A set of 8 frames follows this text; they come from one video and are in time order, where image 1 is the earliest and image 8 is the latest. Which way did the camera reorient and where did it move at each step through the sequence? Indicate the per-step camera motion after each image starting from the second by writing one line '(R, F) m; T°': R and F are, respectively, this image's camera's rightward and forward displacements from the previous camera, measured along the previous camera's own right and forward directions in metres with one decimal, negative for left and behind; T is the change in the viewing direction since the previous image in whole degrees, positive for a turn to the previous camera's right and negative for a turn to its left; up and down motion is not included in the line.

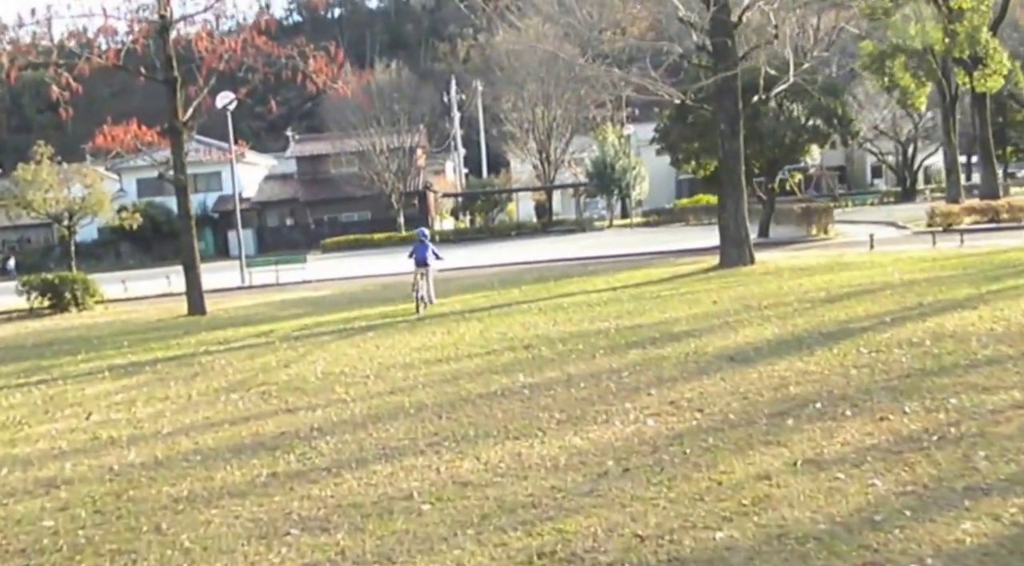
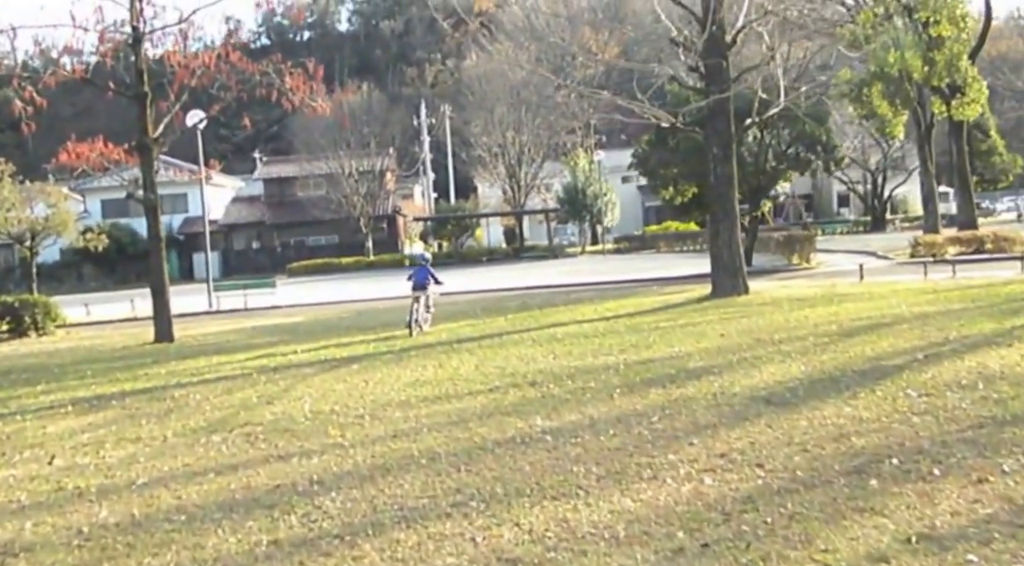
(-0.3, +0.9) m; +2°
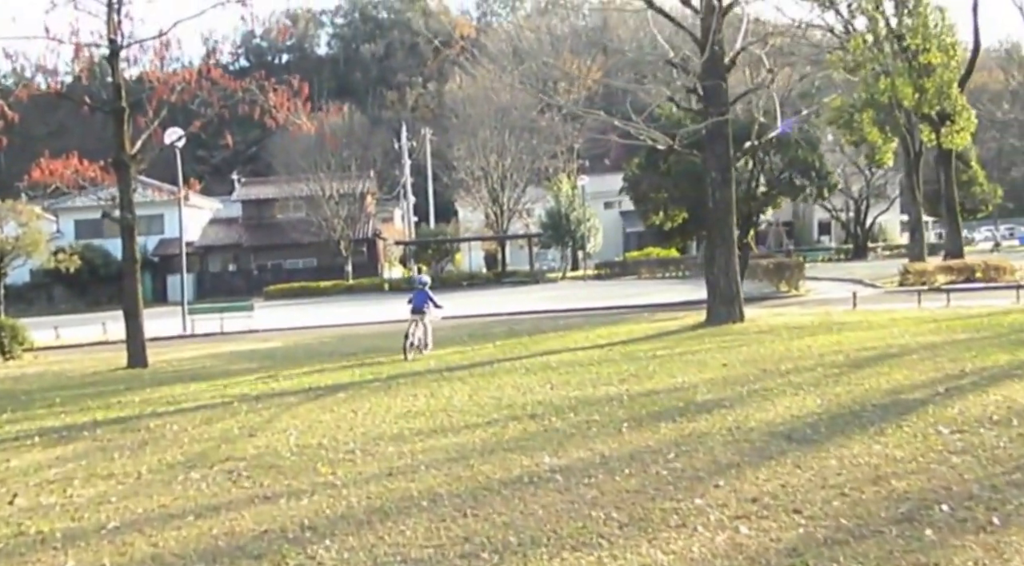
(-0.2, +0.6) m; +1°
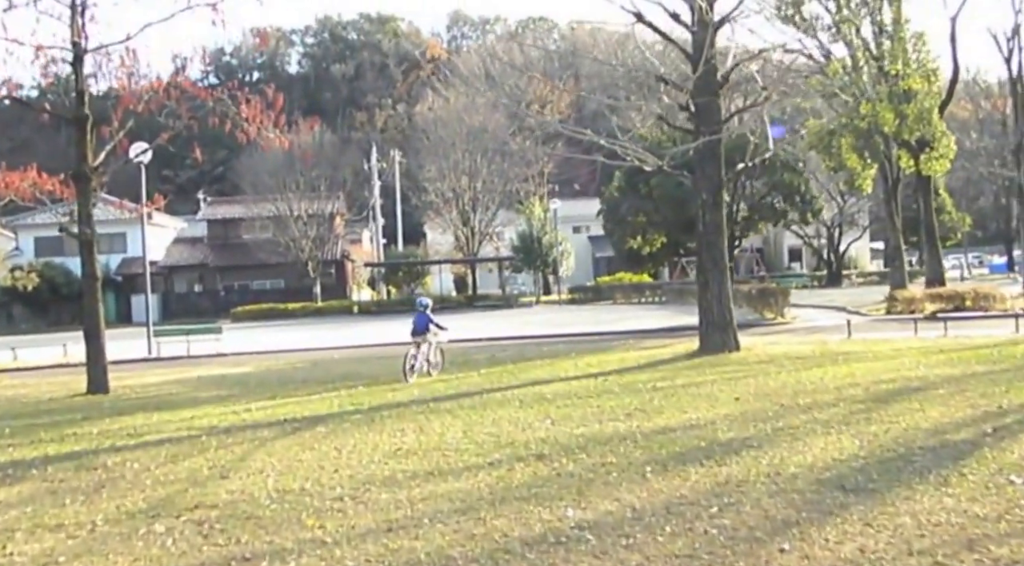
(-0.3, +1.0) m; +1°
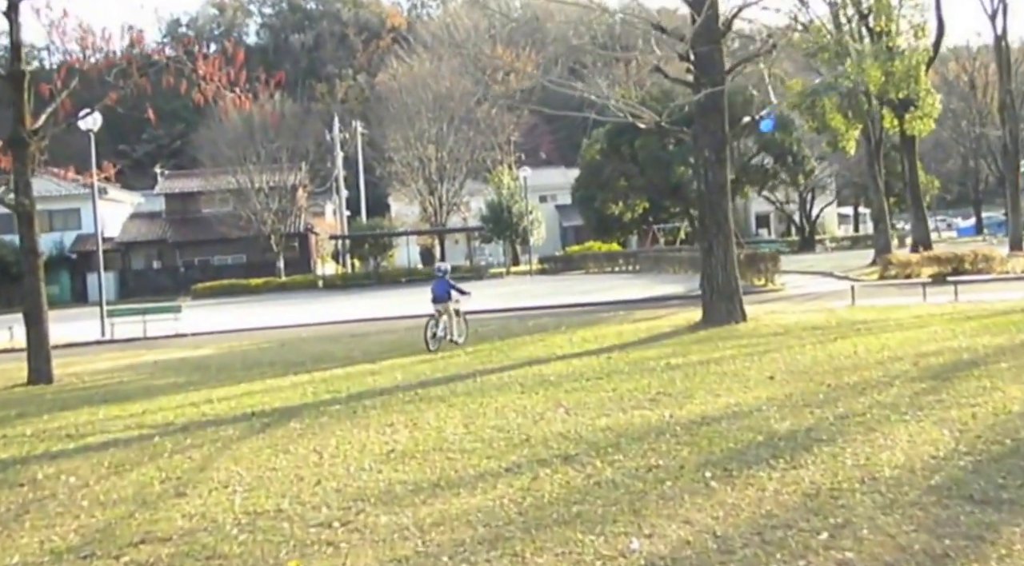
(-0.3, +1.6) m; +2°
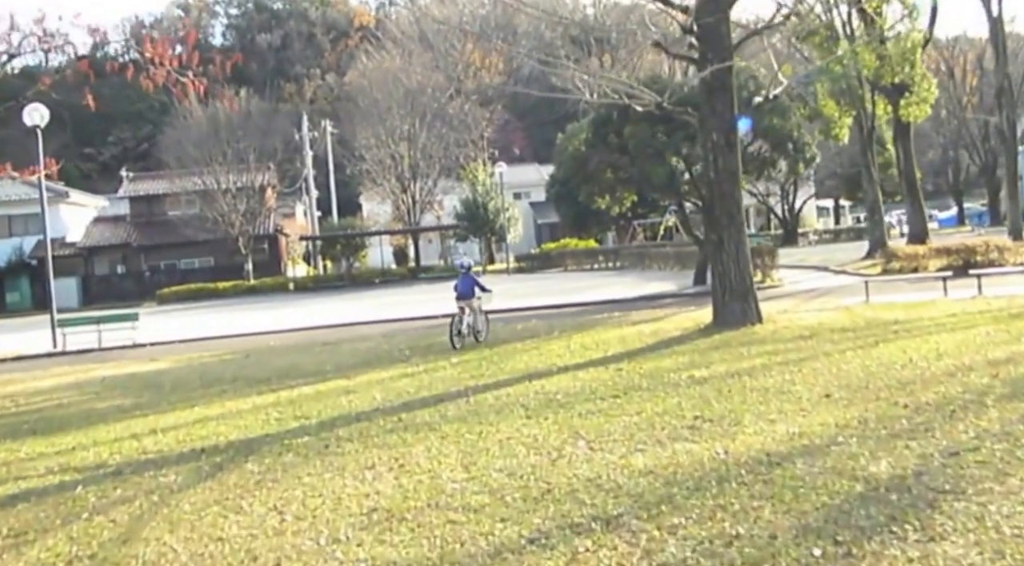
(-0.2, +1.8) m; +1°
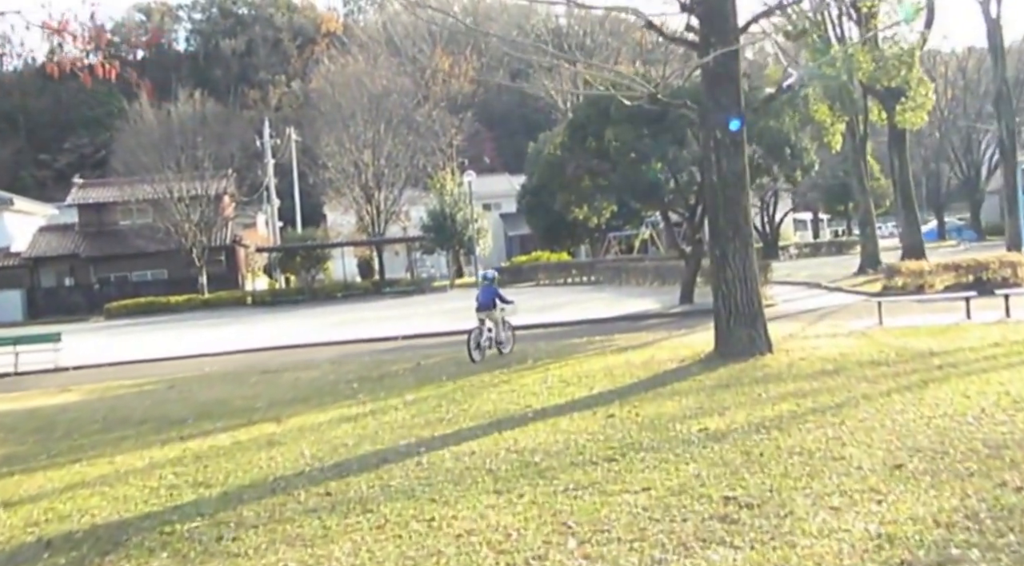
(0.0, +2.3) m; +1°
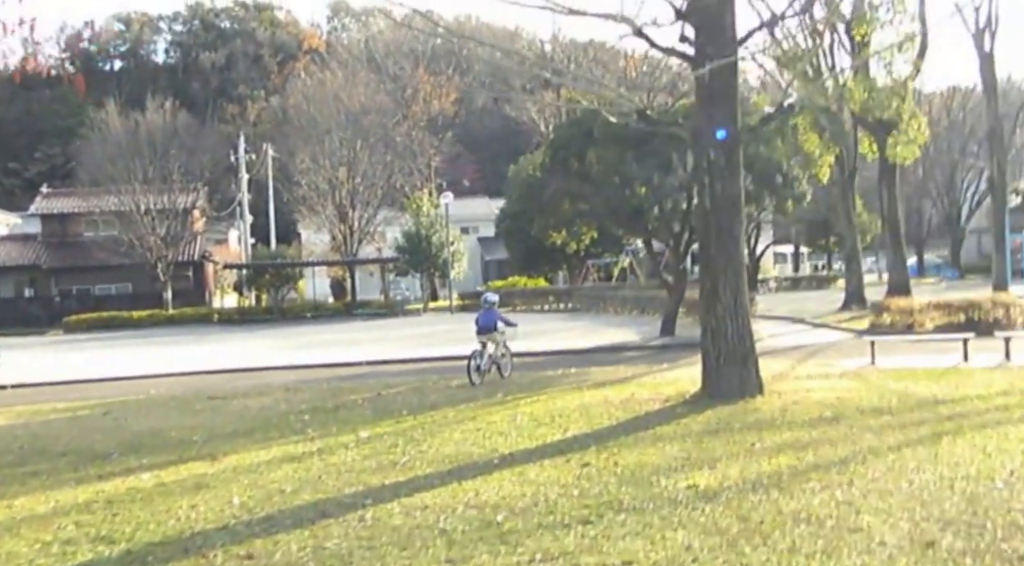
(+0.1, +1.1) m; +1°
